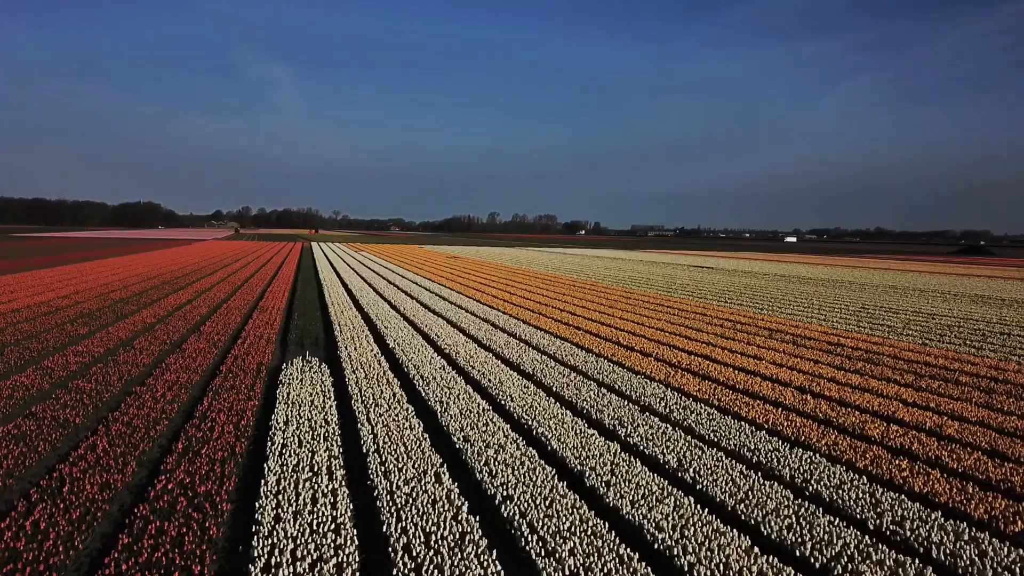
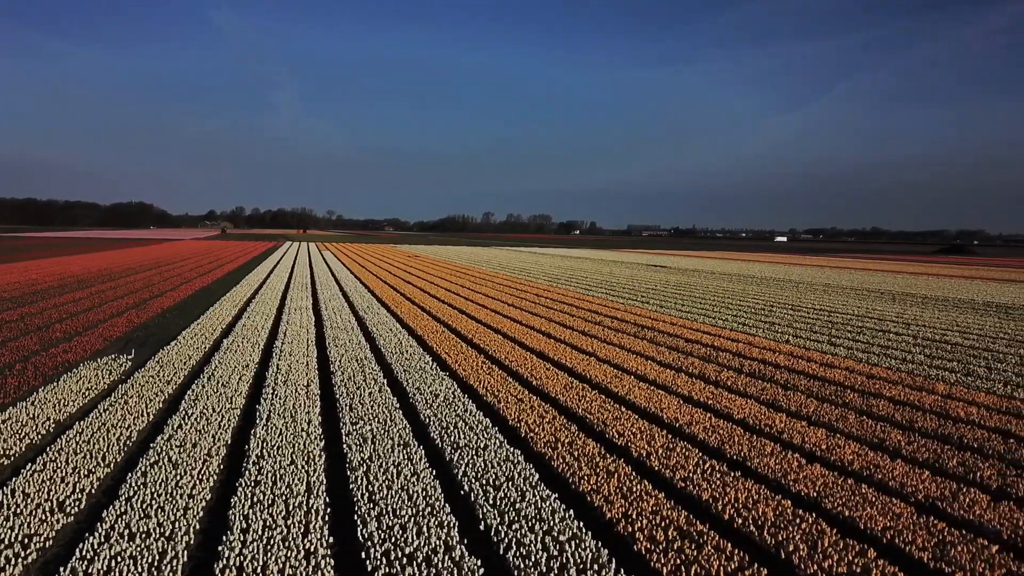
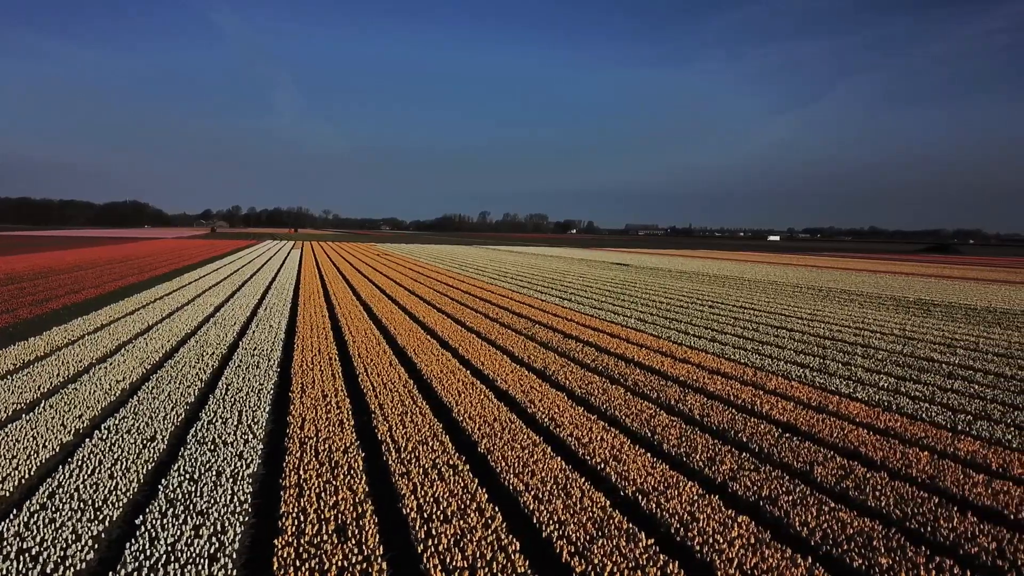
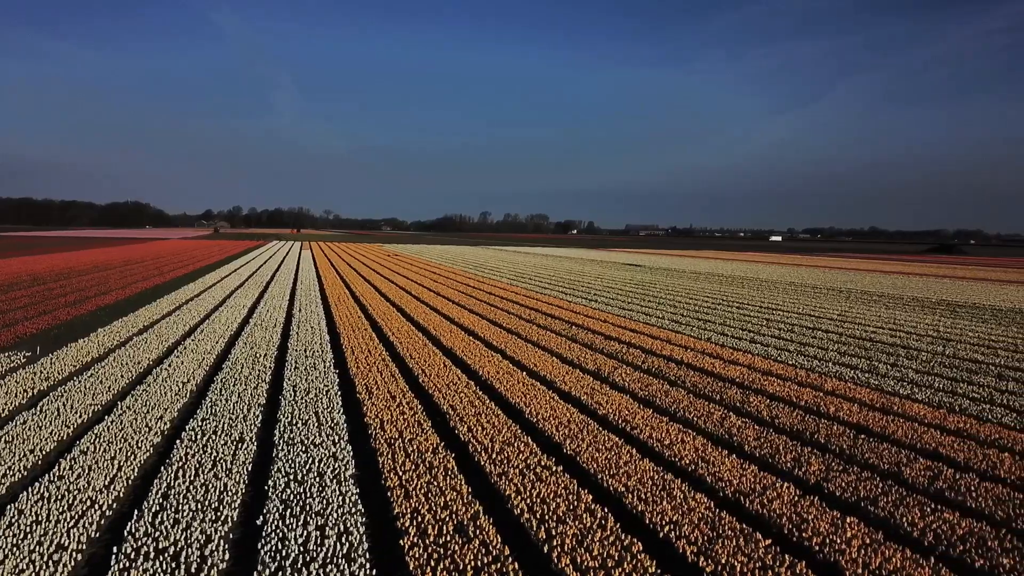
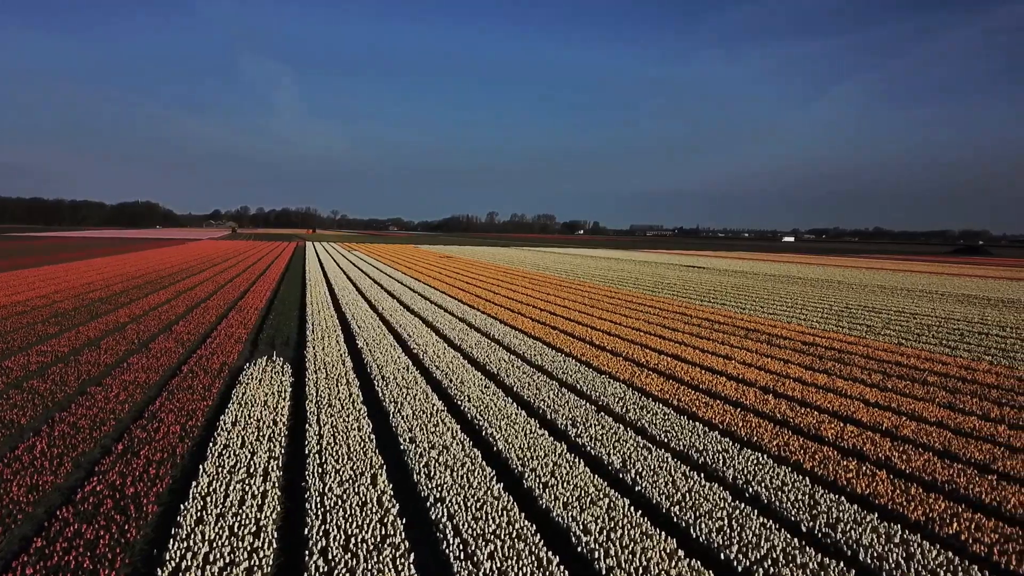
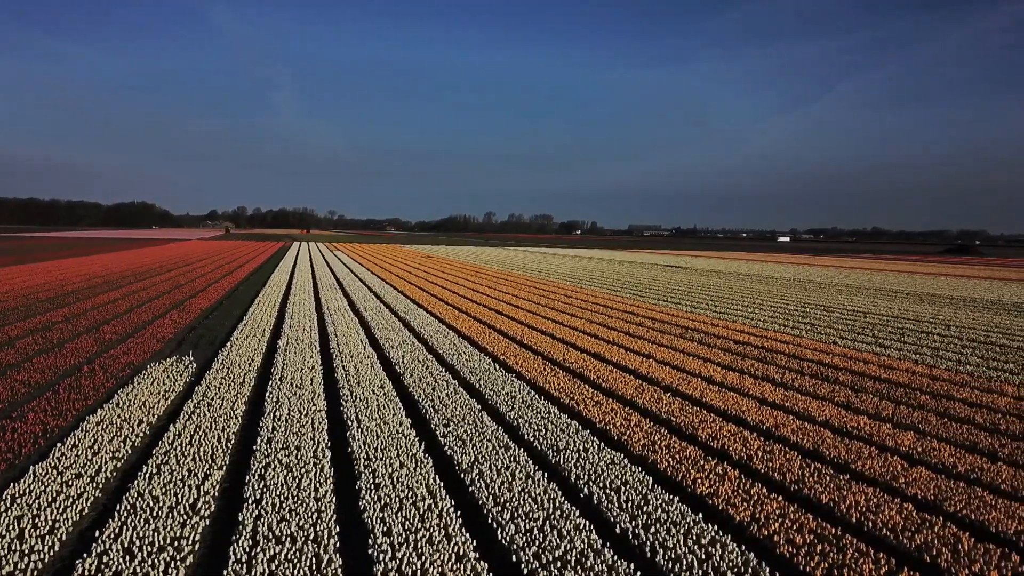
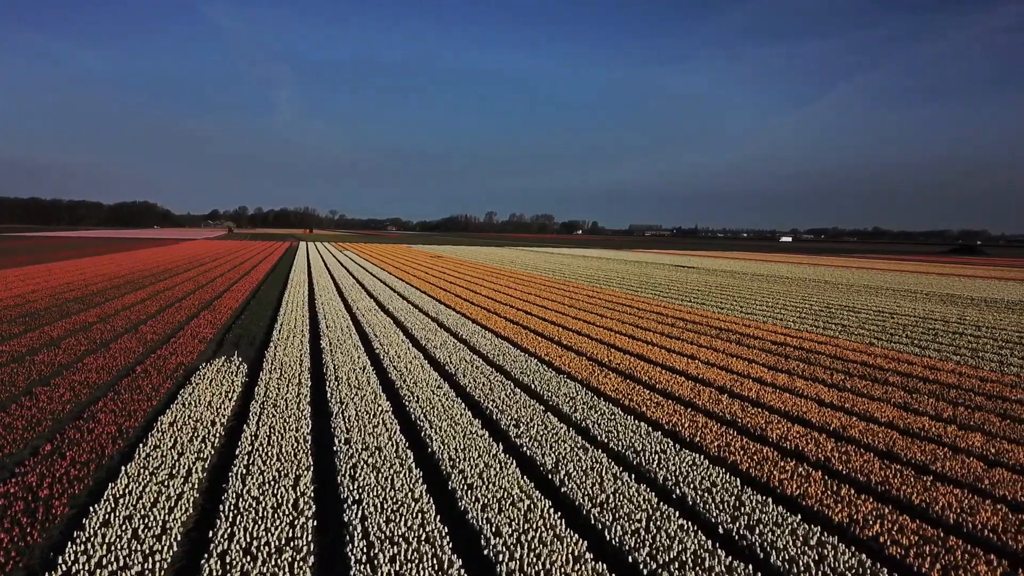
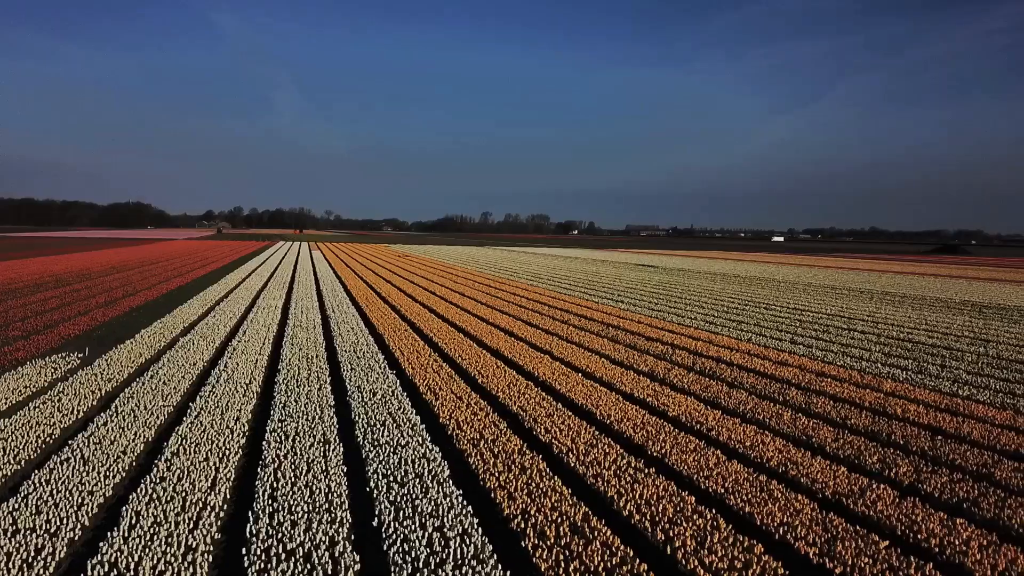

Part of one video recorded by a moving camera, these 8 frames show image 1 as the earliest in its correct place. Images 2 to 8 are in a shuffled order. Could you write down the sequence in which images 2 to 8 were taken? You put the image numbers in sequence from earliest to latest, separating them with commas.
5, 7, 6, 2, 8, 4, 3
